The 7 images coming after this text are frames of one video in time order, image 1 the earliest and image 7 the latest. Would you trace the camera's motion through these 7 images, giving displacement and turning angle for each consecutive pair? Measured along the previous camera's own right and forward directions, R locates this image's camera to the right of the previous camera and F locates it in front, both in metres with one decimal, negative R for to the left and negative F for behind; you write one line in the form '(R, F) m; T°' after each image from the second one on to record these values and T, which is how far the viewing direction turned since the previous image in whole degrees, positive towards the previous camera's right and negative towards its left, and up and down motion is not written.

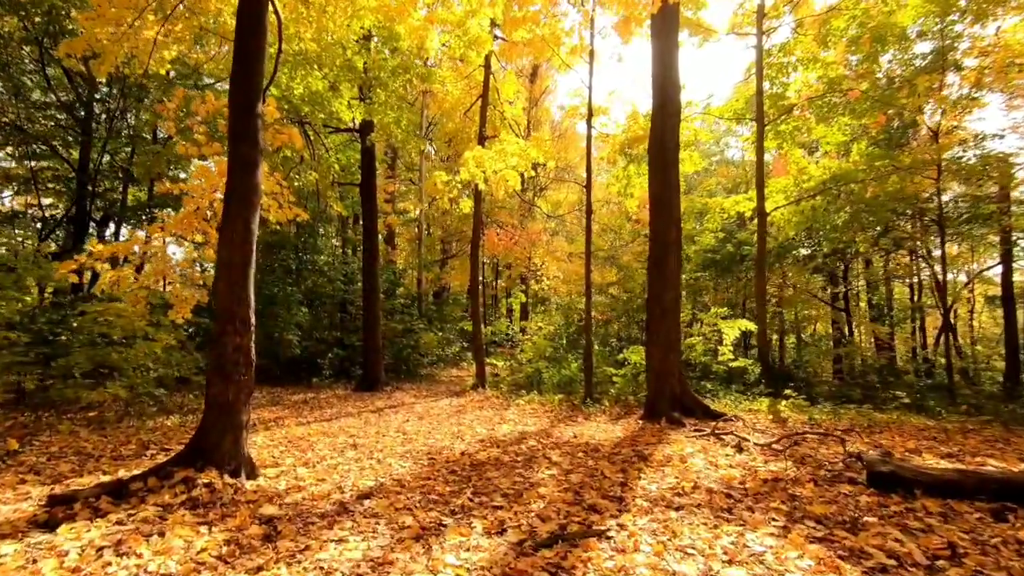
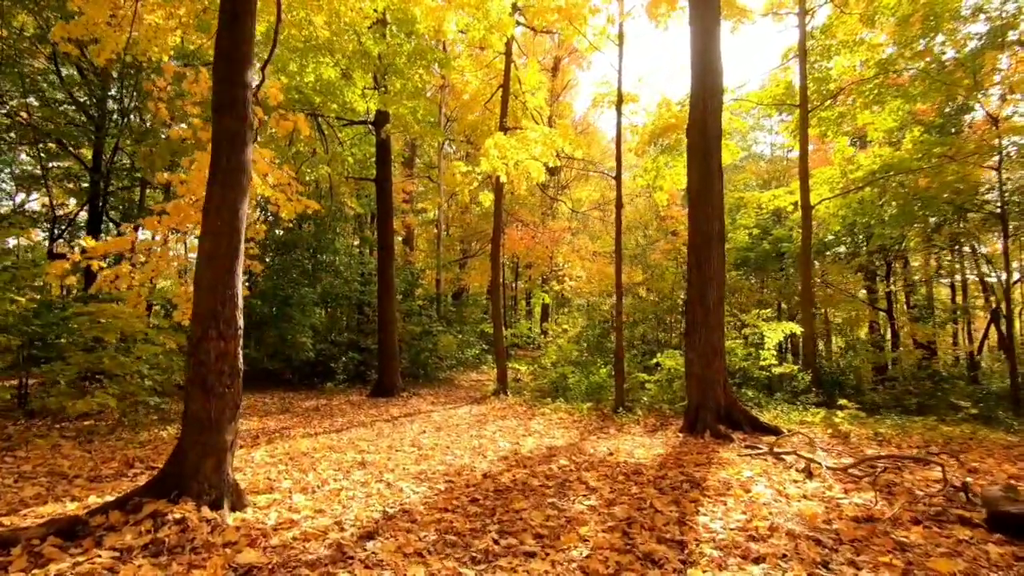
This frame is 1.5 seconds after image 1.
(-0.1, +0.7) m; -2°
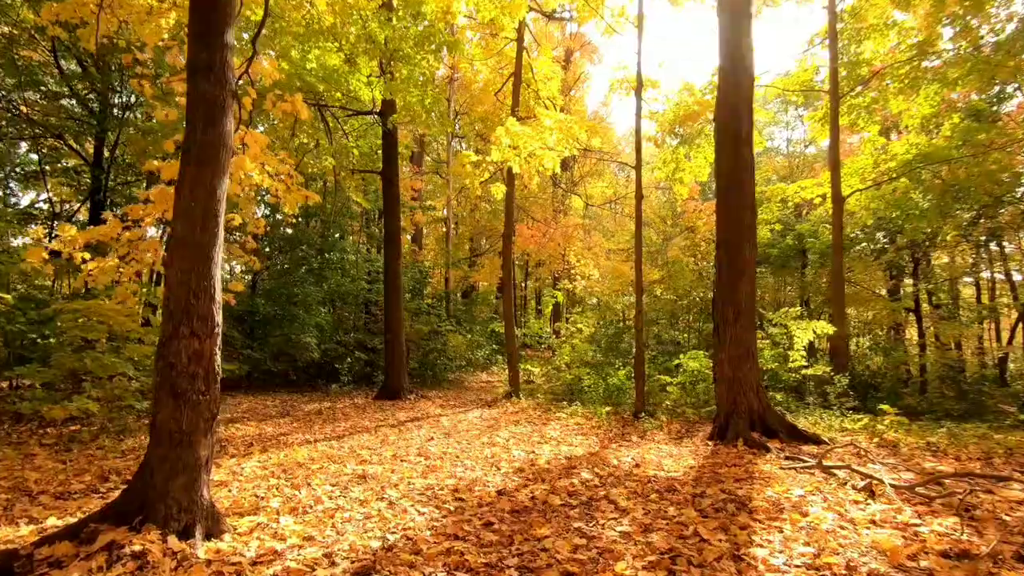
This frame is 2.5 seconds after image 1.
(-0.1, +0.5) m; -1°
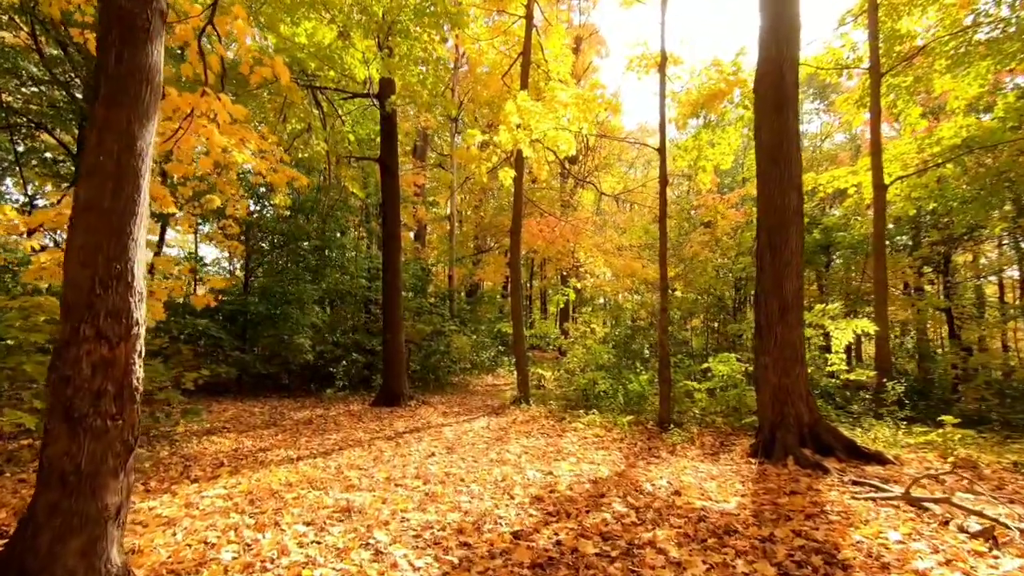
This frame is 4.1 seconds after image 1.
(-0.1, +0.9) m; 0°
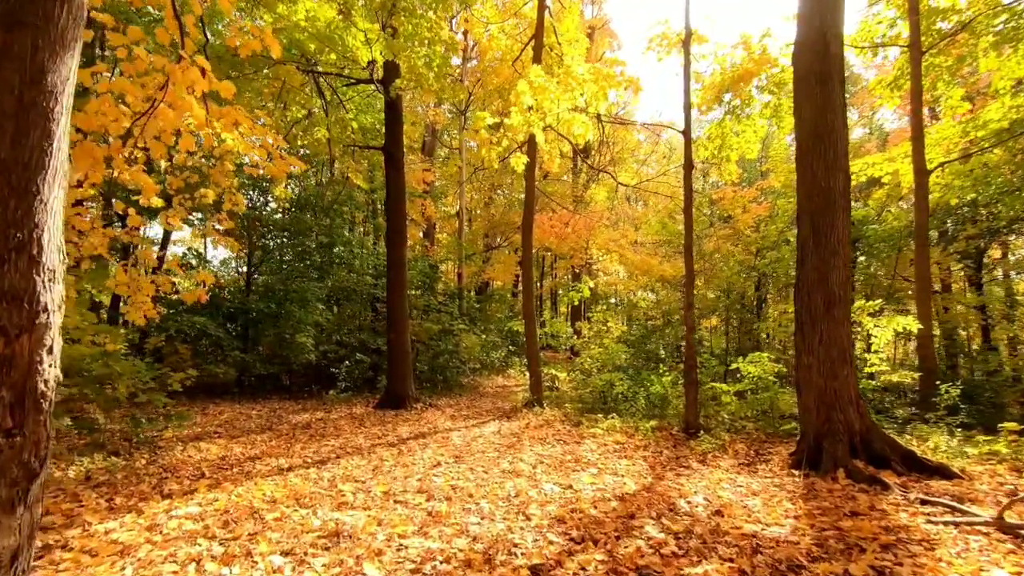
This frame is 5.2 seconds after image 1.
(0.0, +0.6) m; -1°
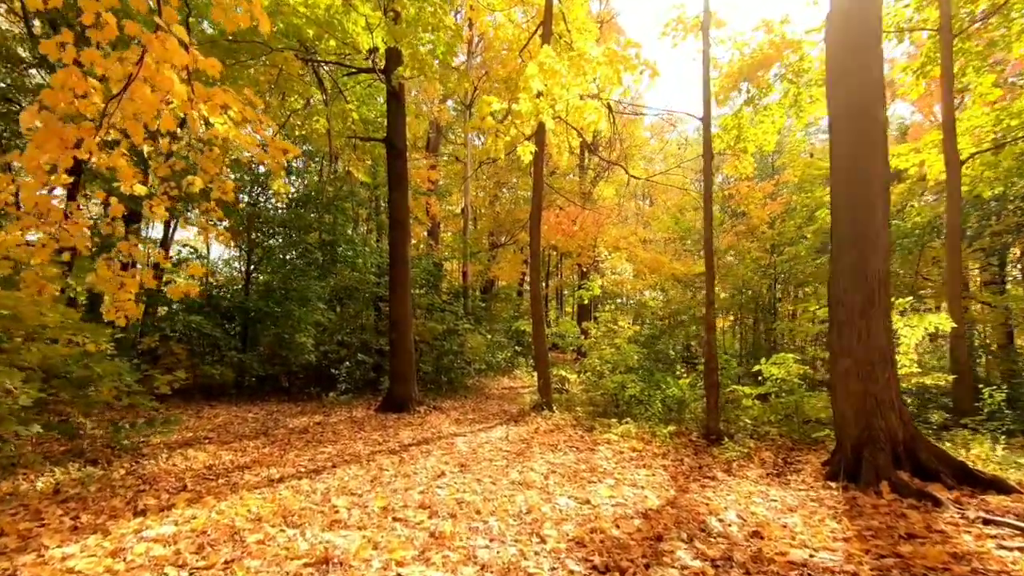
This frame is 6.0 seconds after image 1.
(-0.1, +0.4) m; -1°
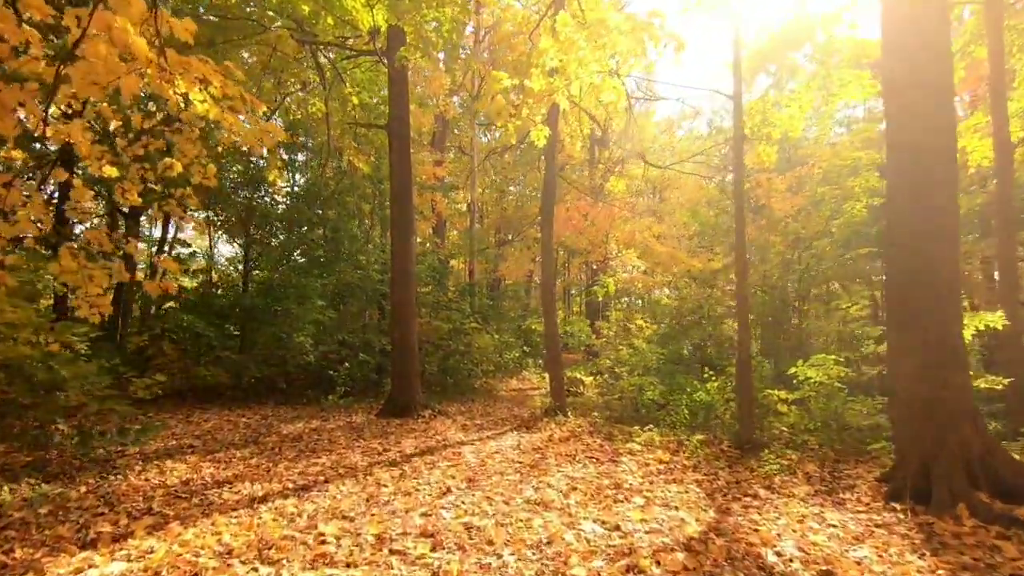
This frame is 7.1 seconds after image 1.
(-0.1, +0.6) m; -1°
